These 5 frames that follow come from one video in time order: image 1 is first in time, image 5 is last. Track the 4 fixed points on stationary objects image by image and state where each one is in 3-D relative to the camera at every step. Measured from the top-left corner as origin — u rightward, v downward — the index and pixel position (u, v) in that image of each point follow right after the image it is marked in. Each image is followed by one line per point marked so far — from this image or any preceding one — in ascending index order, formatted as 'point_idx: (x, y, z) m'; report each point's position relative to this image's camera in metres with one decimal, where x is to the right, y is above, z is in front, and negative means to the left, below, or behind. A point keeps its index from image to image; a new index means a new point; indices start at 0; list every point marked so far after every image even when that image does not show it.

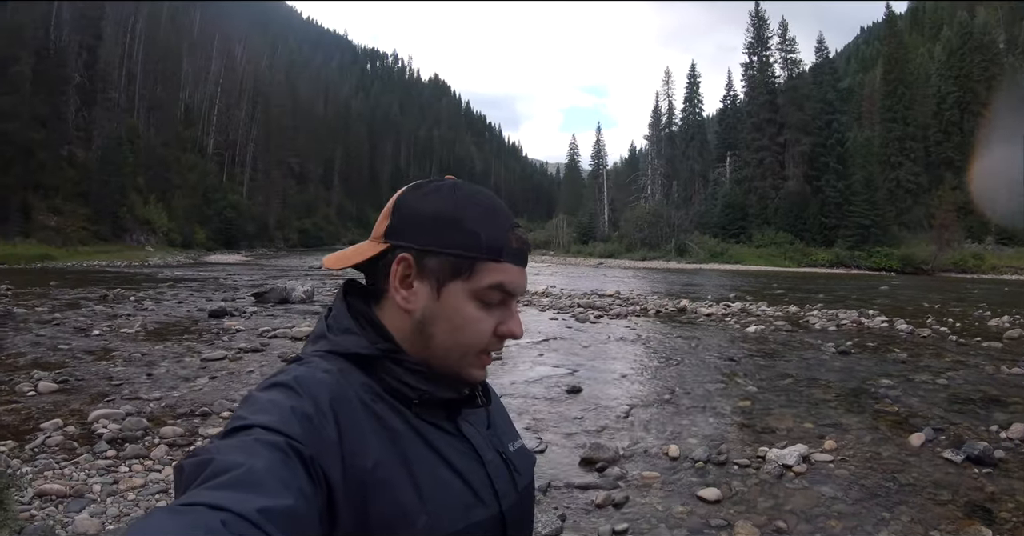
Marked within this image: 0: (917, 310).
0: (+8.4, -0.9, +12.5) m
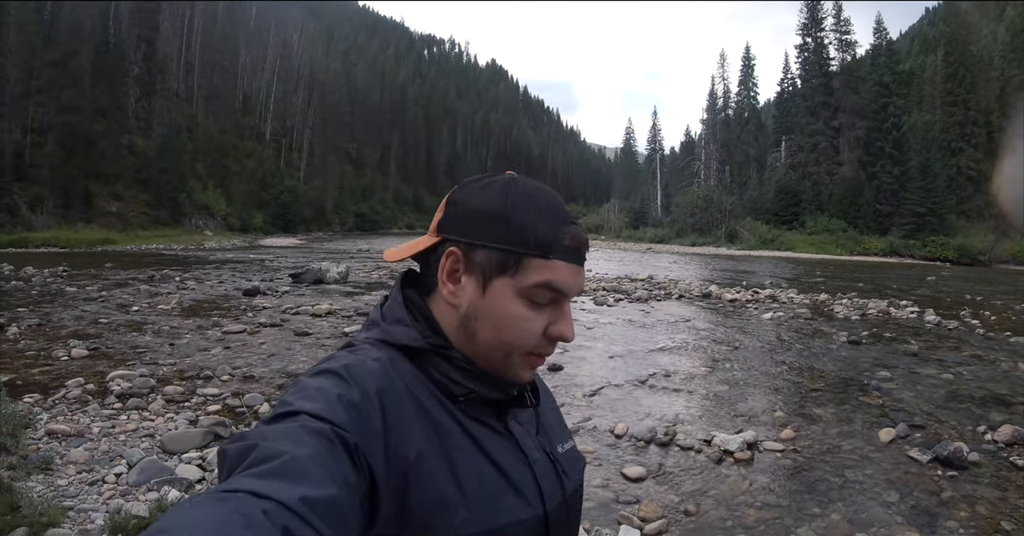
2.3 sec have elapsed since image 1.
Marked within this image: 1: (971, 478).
0: (+8.6, -0.7, +11.7) m
1: (+2.6, -1.2, +3.4) m
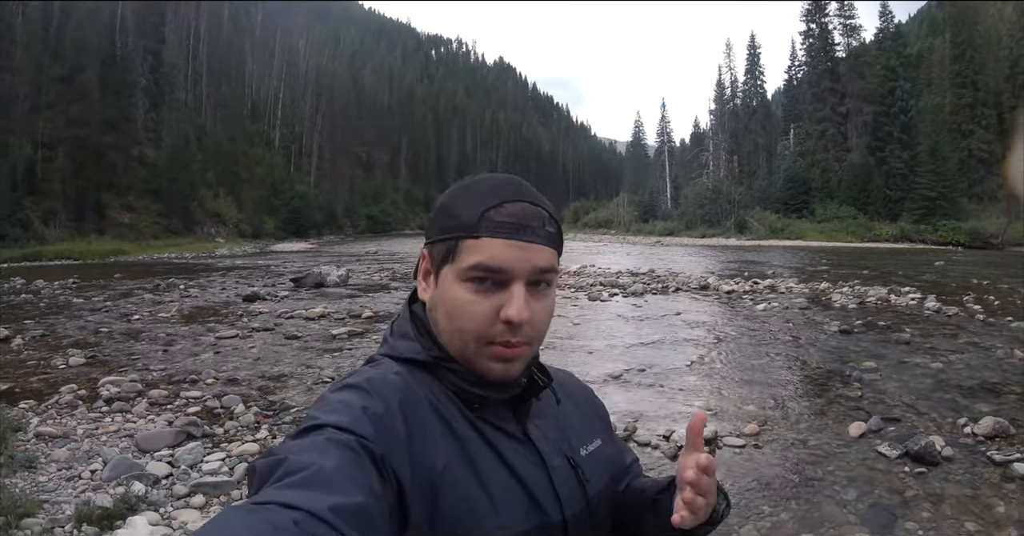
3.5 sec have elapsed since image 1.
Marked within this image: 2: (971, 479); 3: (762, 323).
0: (+8.5, -0.4, +11.4) m
1: (+2.3, -1.1, +3.2) m
2: (+2.4, -1.1, +3.2) m
3: (+3.4, -0.8, +8.2) m
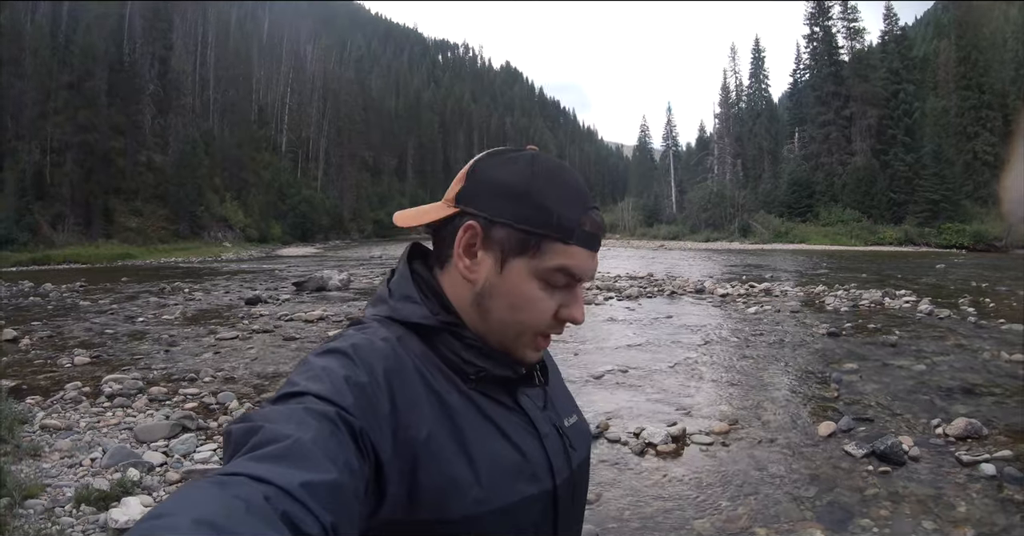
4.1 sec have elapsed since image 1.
0: (+8.4, -0.4, +11.3) m
1: (+2.1, -1.1, +3.2) m
2: (+2.2, -1.1, +3.1) m
3: (+3.3, -0.8, +8.2) m
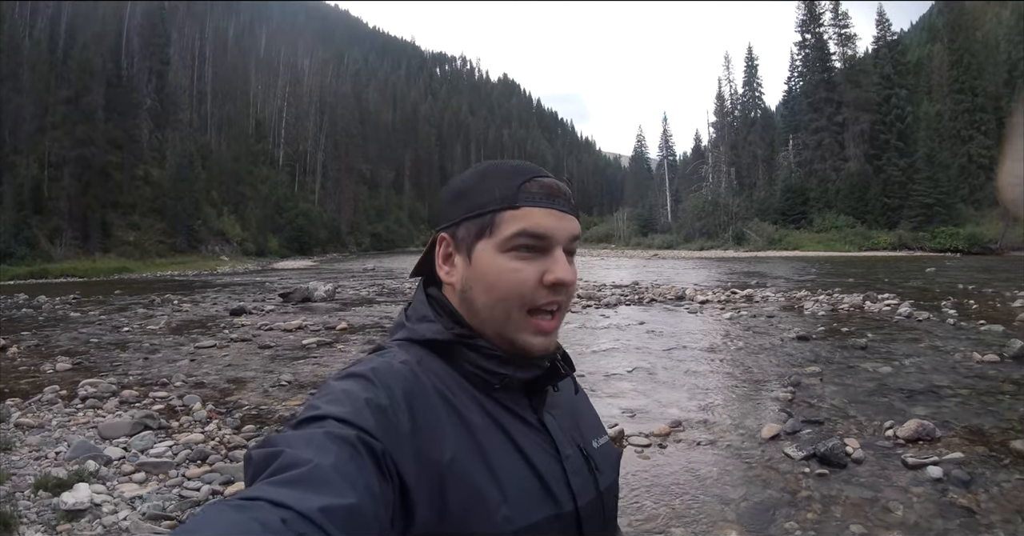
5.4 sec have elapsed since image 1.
0: (+8.0, -0.5, +11.1) m
1: (+1.7, -1.1, +3.0) m
2: (+1.8, -1.1, +3.0) m
3: (+2.9, -0.8, +8.1) m
